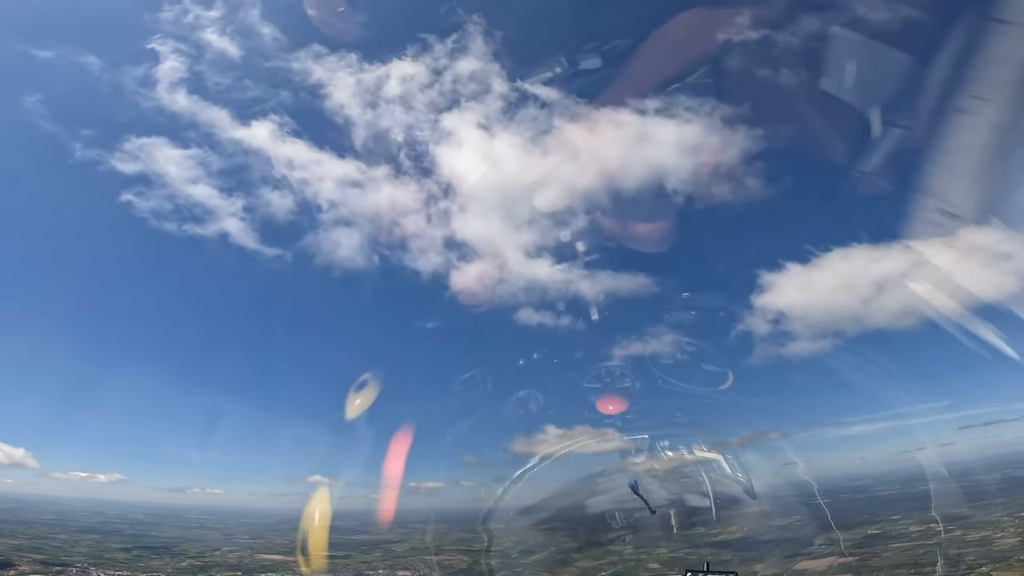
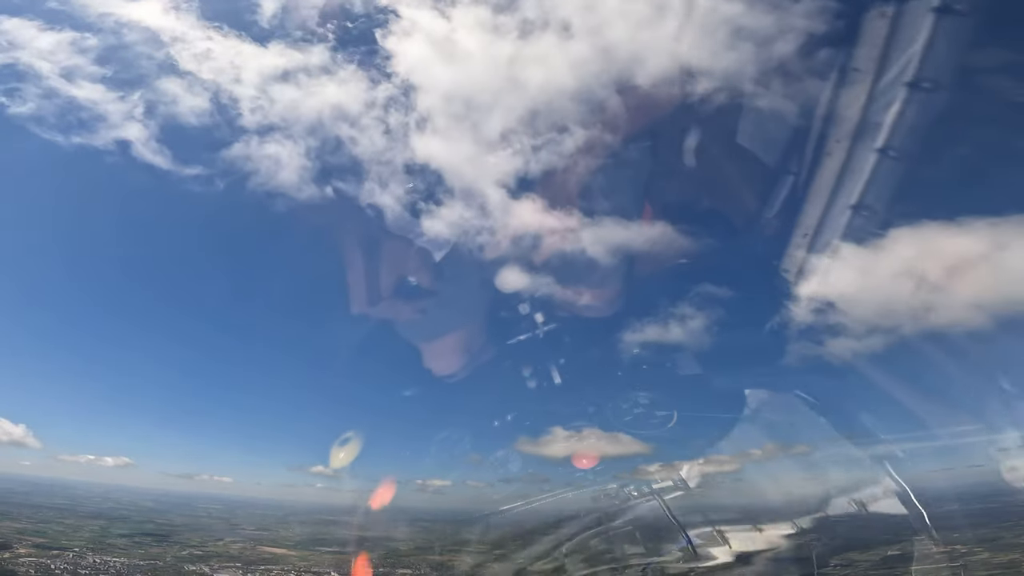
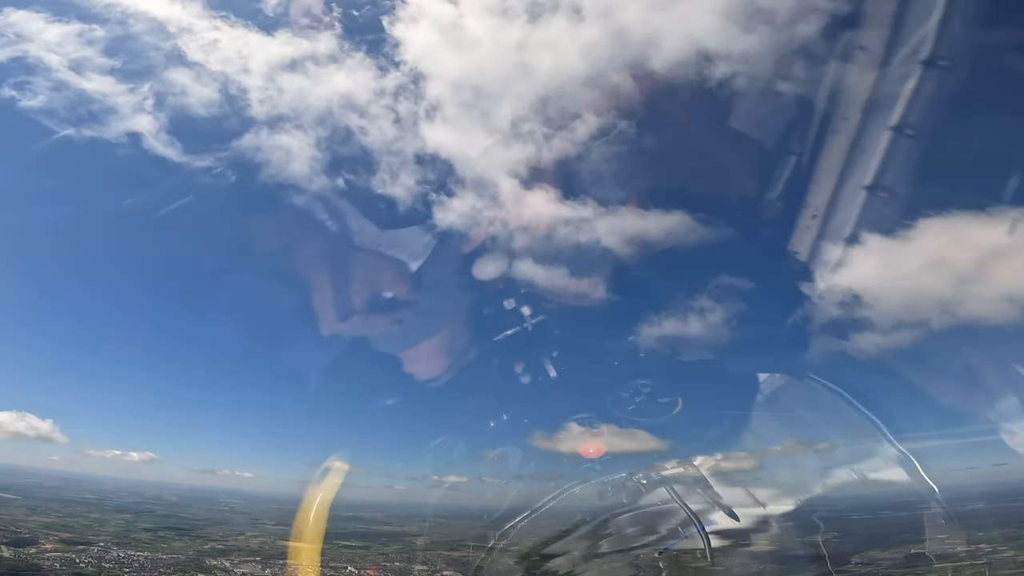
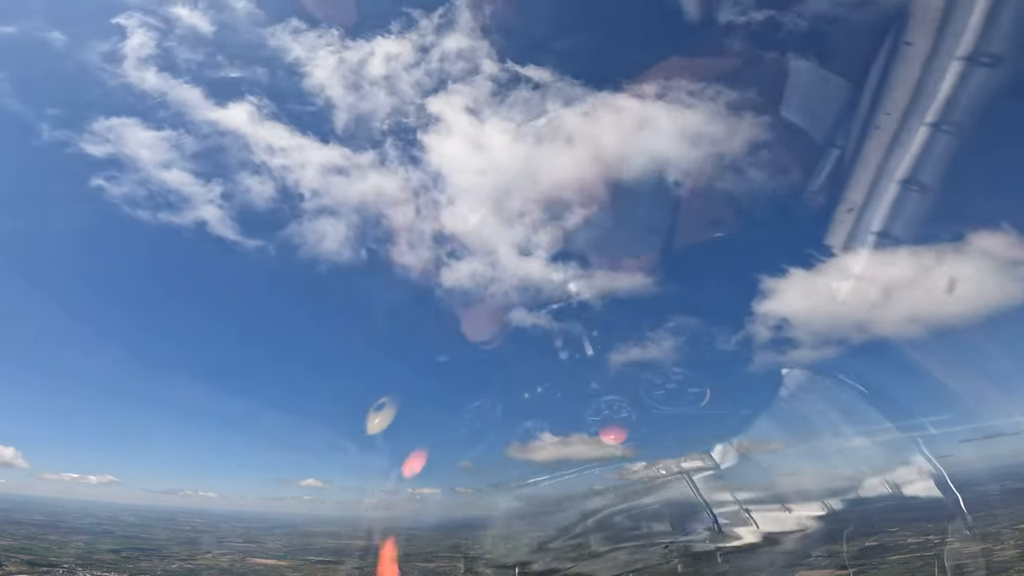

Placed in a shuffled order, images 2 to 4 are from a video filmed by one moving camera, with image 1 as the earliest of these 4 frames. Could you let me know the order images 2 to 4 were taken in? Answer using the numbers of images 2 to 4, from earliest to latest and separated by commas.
4, 2, 3
